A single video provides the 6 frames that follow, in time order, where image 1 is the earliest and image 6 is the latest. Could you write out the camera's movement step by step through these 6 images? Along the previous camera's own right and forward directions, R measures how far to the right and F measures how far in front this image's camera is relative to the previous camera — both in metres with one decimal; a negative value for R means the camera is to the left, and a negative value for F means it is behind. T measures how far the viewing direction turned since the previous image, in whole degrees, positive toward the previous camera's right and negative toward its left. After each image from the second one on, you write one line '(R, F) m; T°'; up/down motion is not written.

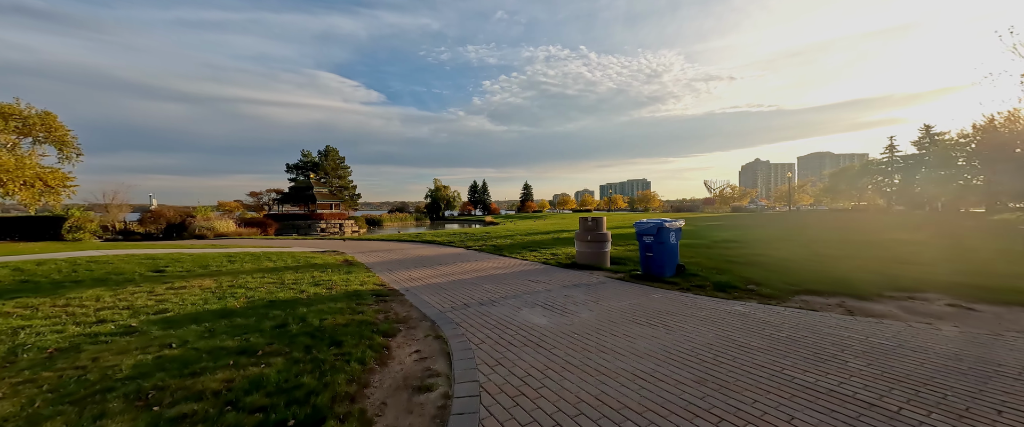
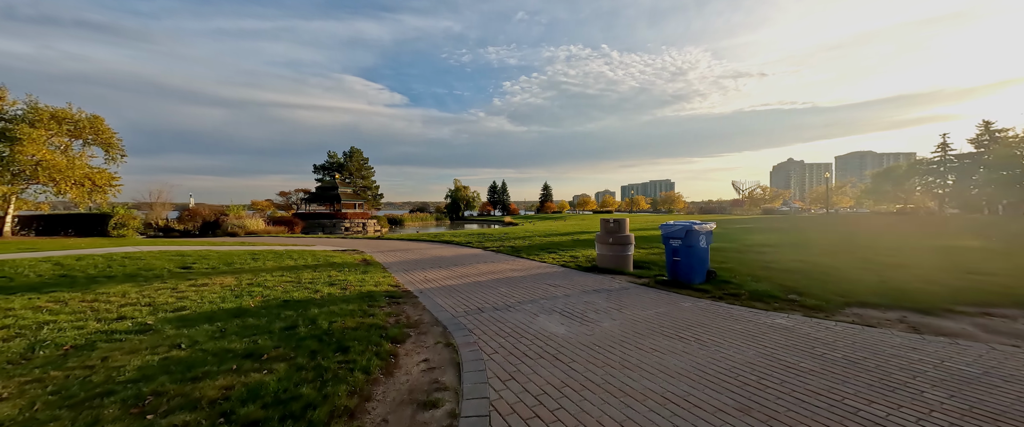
(0.0, +0.3) m; -3°
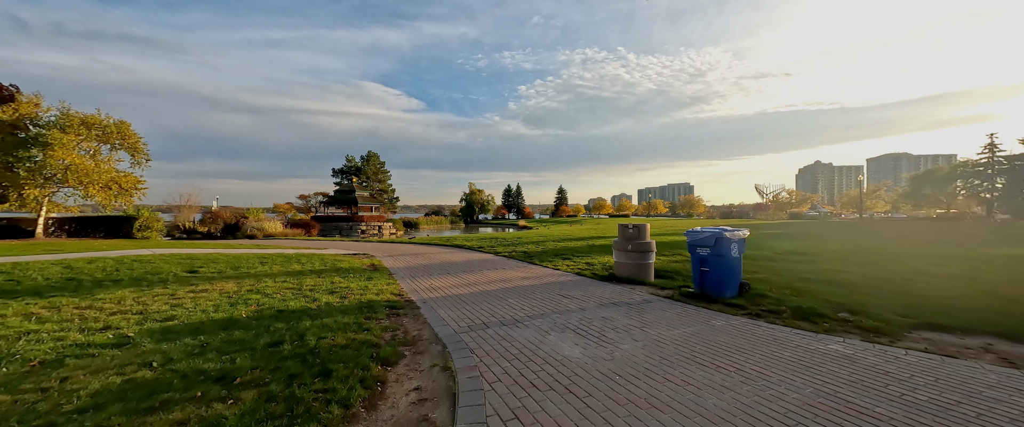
(+0.1, +0.5) m; -3°
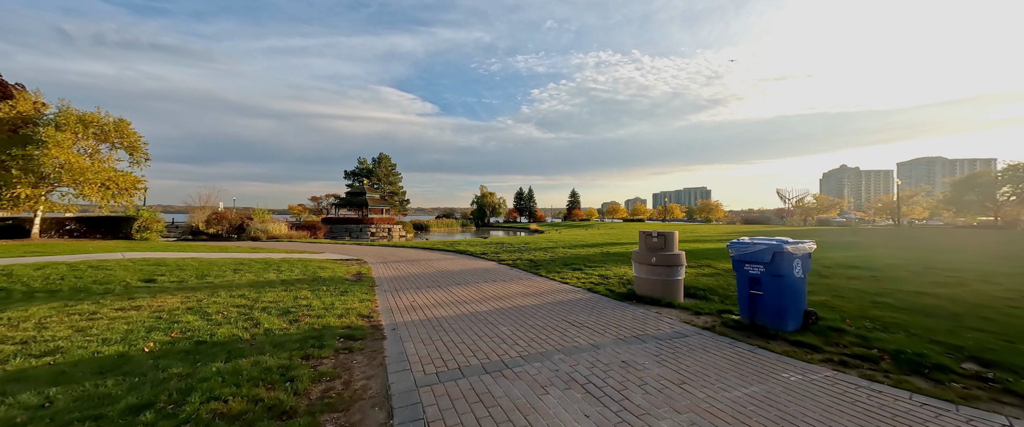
(+0.3, +1.3) m; -2°
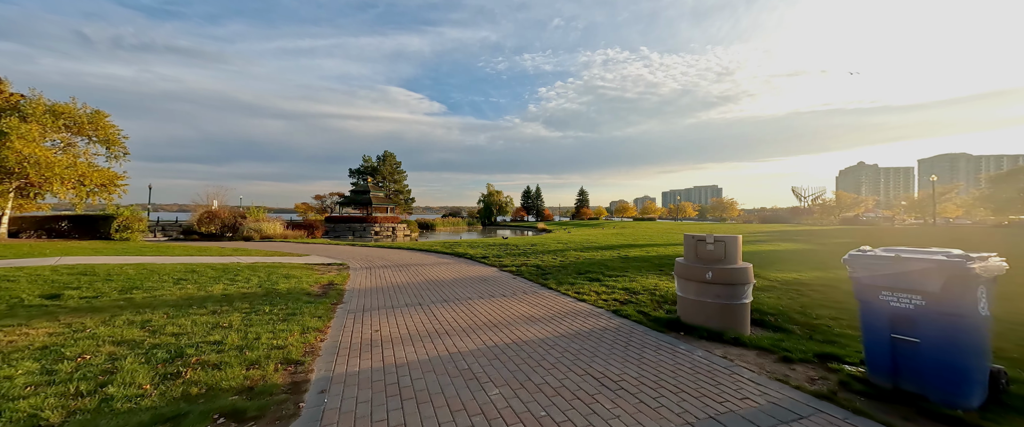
(+0.1, +1.8) m; -1°
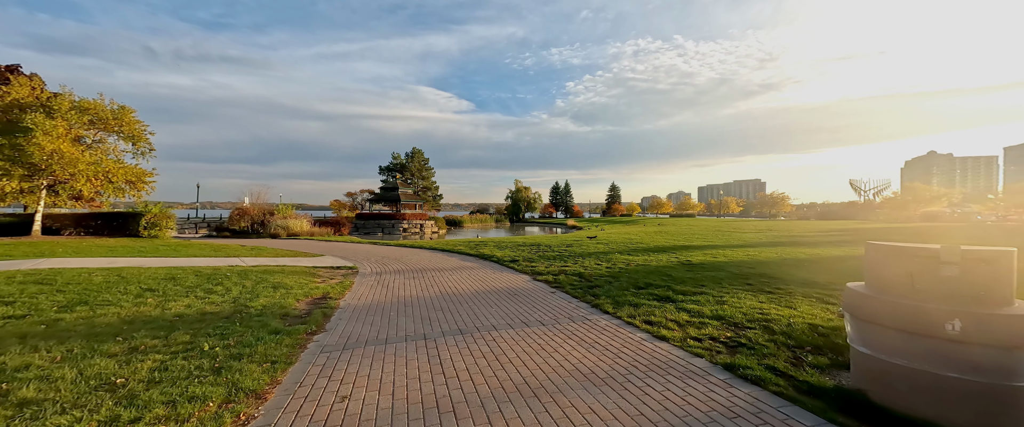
(-0.2, +1.9) m; -5°
